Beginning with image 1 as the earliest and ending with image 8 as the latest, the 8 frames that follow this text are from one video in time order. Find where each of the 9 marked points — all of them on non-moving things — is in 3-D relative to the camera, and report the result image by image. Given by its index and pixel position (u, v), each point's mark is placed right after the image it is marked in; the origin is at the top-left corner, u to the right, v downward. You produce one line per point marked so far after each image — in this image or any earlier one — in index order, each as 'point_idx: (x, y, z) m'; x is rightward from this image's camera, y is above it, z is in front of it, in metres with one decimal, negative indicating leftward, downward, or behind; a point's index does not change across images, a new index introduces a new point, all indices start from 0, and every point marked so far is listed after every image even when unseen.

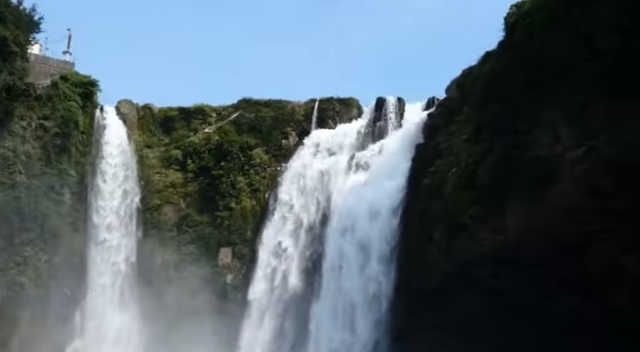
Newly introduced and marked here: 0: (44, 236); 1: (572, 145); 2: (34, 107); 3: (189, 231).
0: (-8.5, -1.7, +14.4) m
1: (+4.2, +0.4, +6.8) m
2: (-9.2, +2.4, +15.4) m
3: (-5.1, -1.9, +19.0) m
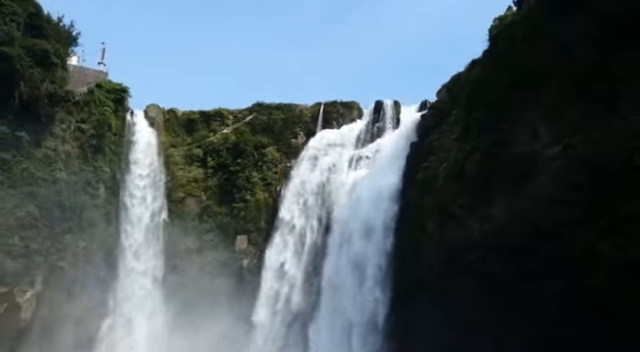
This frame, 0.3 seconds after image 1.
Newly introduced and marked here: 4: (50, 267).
0: (-8.3, -1.6, +16.0) m
1: (+4.3, +0.5, +8.2) m
2: (-9.0, +2.4, +17.1) m
3: (-4.8, -1.9, +20.6) m
4: (-8.5, -2.8, +14.6) m
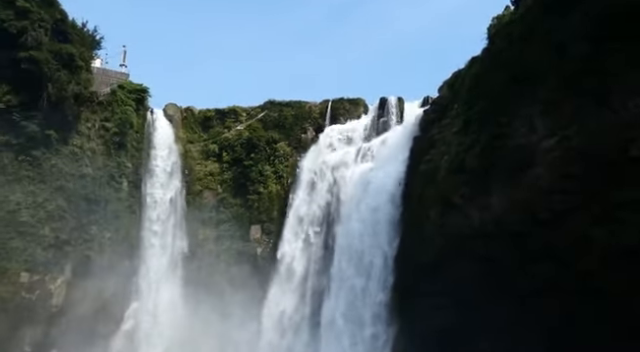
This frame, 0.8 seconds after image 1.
0: (-7.9, -1.4, +17.0) m
1: (+4.4, +0.8, +9.0) m
2: (-8.7, +2.6, +18.1) m
3: (-4.4, -1.6, +21.5) m
4: (-8.2, -2.7, +15.6) m
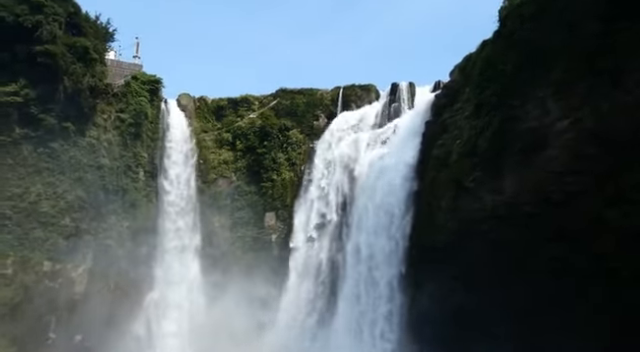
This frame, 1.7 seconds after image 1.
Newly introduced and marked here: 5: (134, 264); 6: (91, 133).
0: (-7.4, -1.1, +17.3) m
1: (+4.7, +1.2, +9.1) m
2: (-8.3, +3.0, +18.3) m
3: (-3.8, -1.1, +21.8) m
4: (-7.7, -2.4, +16.0) m
5: (-7.3, -3.5, +18.1) m
6: (-8.4, +1.6, +16.9) m
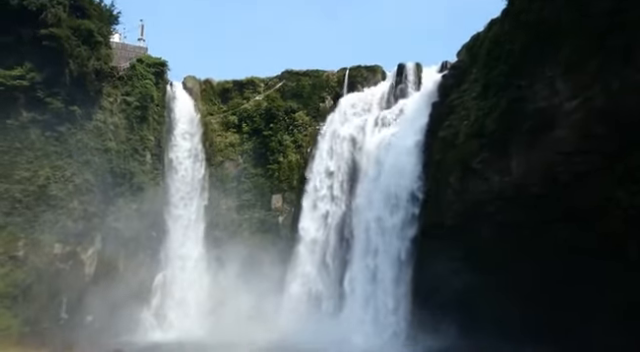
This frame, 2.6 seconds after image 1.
0: (-7.2, -0.5, +17.5) m
1: (+4.8, +1.6, +9.0) m
2: (-8.0, +3.6, +18.3) m
3: (-3.5, -0.3, +21.9) m
4: (-7.5, -1.8, +16.2) m
5: (-7.1, -2.8, +18.3) m
6: (-8.2, +2.2, +16.9) m
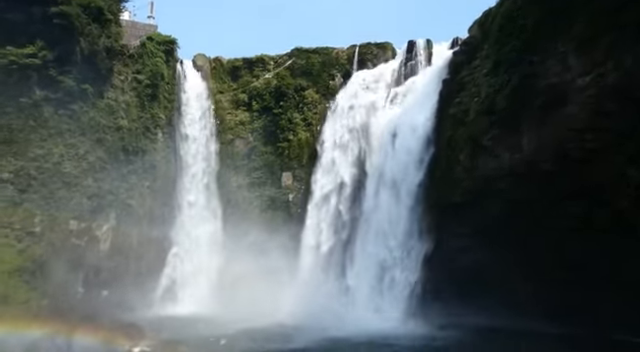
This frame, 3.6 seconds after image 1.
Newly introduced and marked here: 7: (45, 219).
0: (-6.8, +0.4, +17.7) m
1: (+5.1, +2.1, +8.9) m
2: (-7.7, +4.5, +18.4) m
3: (-3.1, +0.7, +22.0) m
4: (-7.2, -1.0, +16.5) m
5: (-6.7, -1.9, +18.6) m
6: (-7.9, +3.0, +17.0) m
7: (-8.6, -1.4, +14.3) m
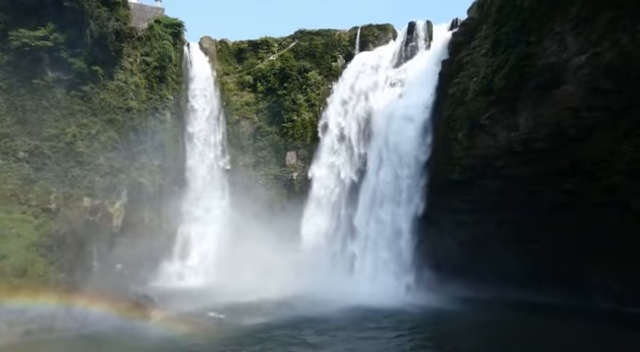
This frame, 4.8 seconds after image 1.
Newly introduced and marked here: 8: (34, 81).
0: (-6.7, +1.2, +18.2) m
1: (+5.1, +2.6, +9.3) m
2: (-7.6, +5.3, +18.8) m
3: (-2.9, +1.7, +22.5) m
4: (-7.0, -0.2, +17.1) m
5: (-6.6, -1.1, +19.3) m
6: (-7.7, +3.8, +17.5) m
7: (-8.5, -0.7, +14.9) m
8: (-9.8, +3.3, +15.7) m
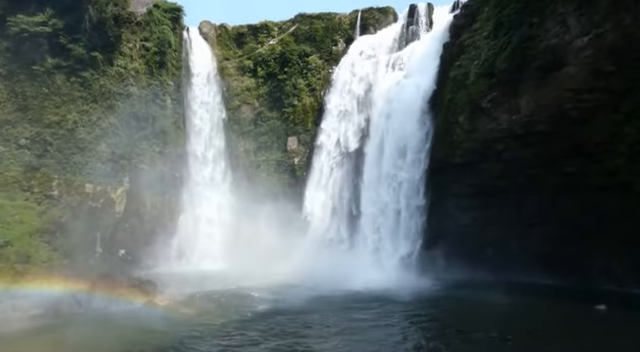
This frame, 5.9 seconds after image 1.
0: (-6.7, +1.7, +18.2) m
1: (+5.1, +3.0, +9.3) m
2: (-7.5, +5.9, +18.7) m
3: (-2.9, +2.4, +22.5) m
4: (-7.0, +0.3, +17.1) m
5: (-6.5, -0.5, +19.3) m
6: (-7.7, +4.3, +17.4) m
7: (-8.4, -0.3, +15.0) m
8: (-9.8, +3.7, +15.7) m
